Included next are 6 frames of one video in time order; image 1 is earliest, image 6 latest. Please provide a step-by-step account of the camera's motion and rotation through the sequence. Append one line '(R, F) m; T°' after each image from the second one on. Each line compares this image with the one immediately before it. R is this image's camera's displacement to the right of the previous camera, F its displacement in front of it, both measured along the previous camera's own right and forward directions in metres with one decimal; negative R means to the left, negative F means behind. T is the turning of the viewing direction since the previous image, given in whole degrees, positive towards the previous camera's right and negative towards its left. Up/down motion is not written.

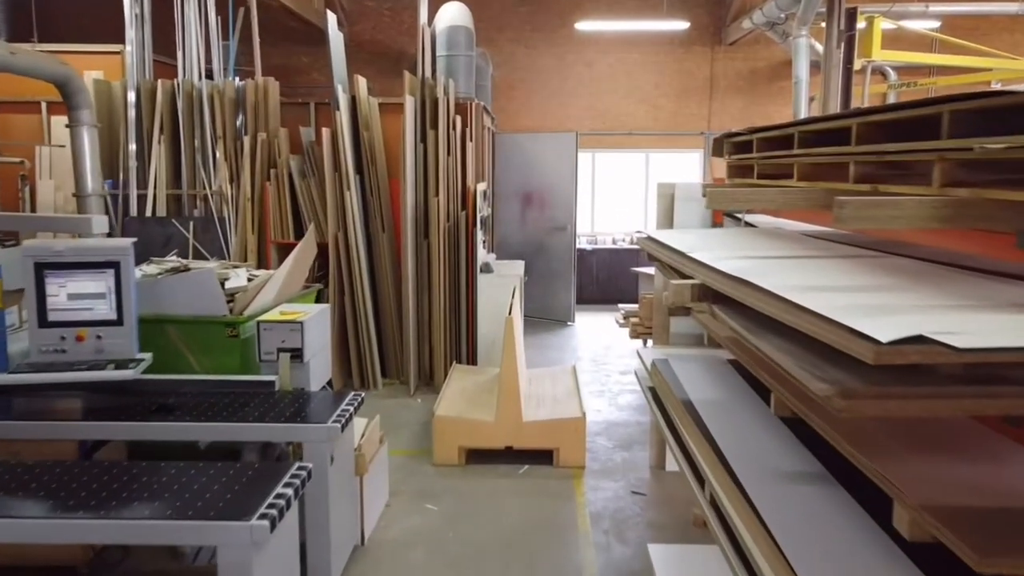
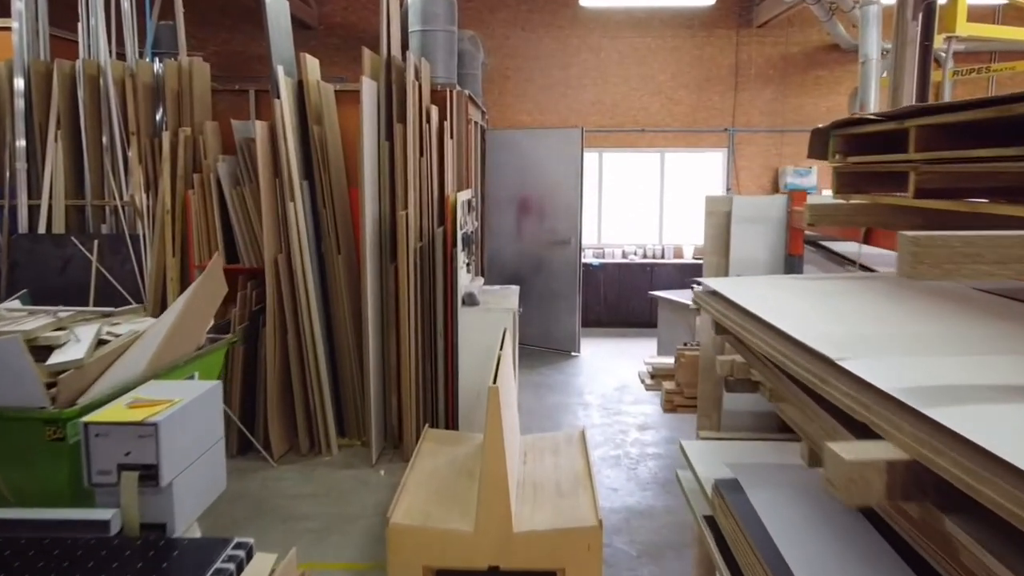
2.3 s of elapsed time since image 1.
(+0.1, +1.2) m; 0°
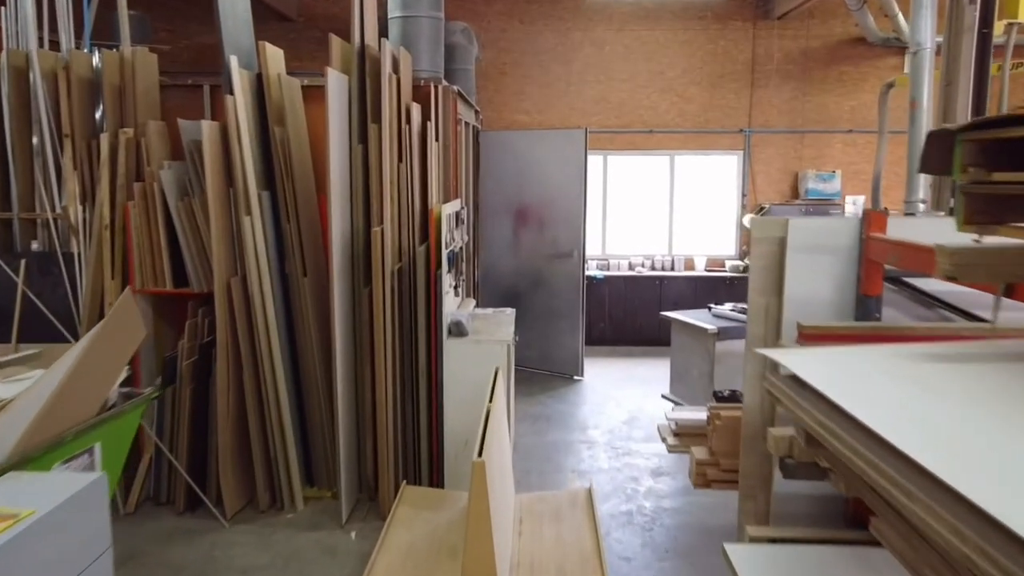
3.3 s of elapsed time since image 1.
(0.0, +0.6) m; 0°
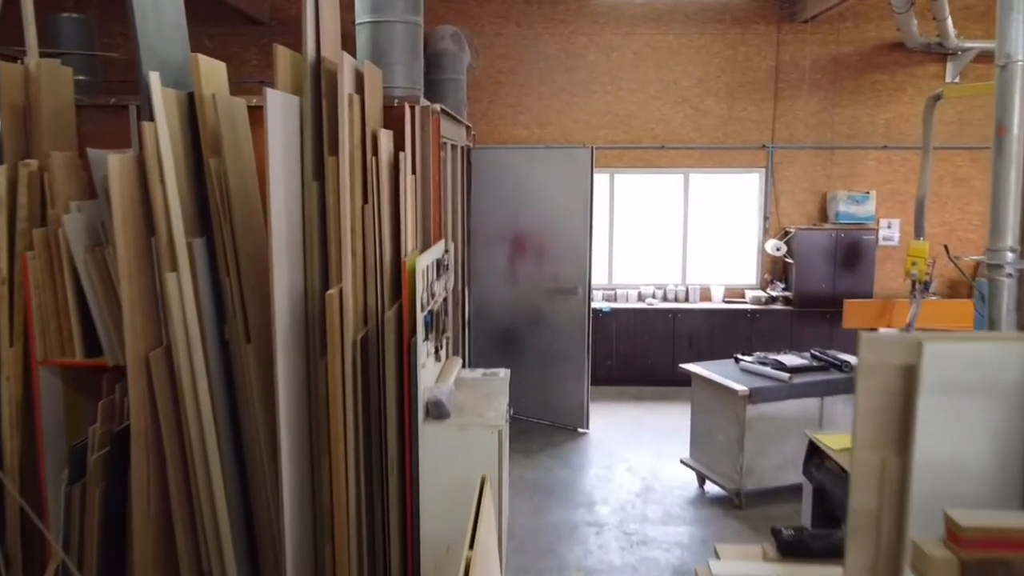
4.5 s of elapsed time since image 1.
(0.0, +0.7) m; 0°
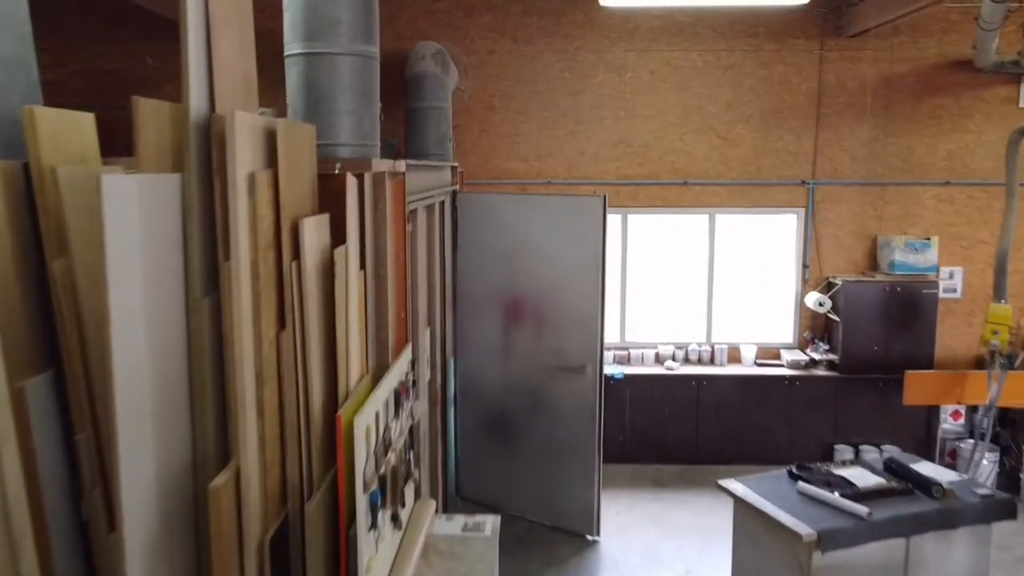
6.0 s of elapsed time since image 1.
(0.0, +1.0) m; 0°
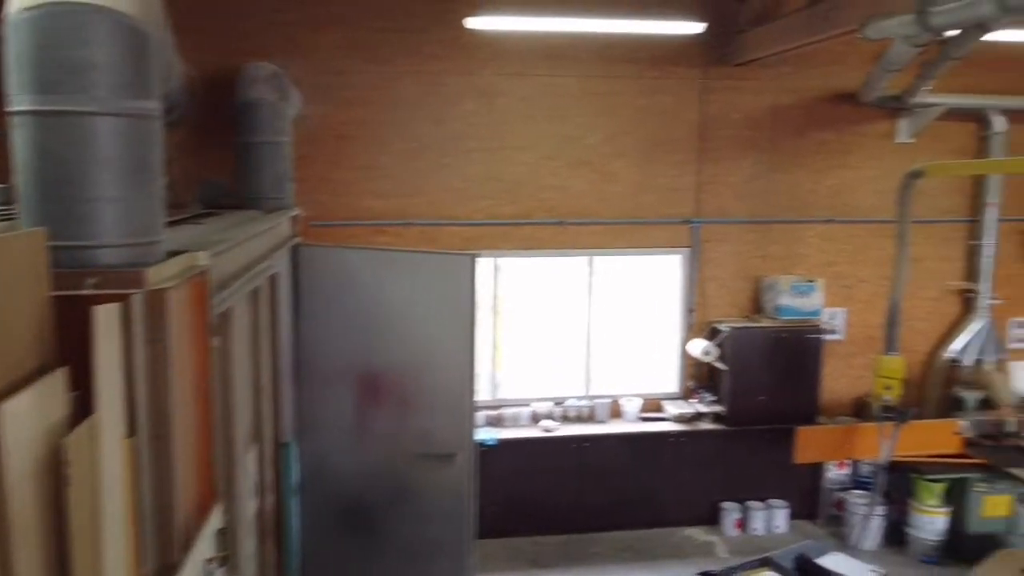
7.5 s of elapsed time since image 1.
(0.0, +0.7) m; +10°
